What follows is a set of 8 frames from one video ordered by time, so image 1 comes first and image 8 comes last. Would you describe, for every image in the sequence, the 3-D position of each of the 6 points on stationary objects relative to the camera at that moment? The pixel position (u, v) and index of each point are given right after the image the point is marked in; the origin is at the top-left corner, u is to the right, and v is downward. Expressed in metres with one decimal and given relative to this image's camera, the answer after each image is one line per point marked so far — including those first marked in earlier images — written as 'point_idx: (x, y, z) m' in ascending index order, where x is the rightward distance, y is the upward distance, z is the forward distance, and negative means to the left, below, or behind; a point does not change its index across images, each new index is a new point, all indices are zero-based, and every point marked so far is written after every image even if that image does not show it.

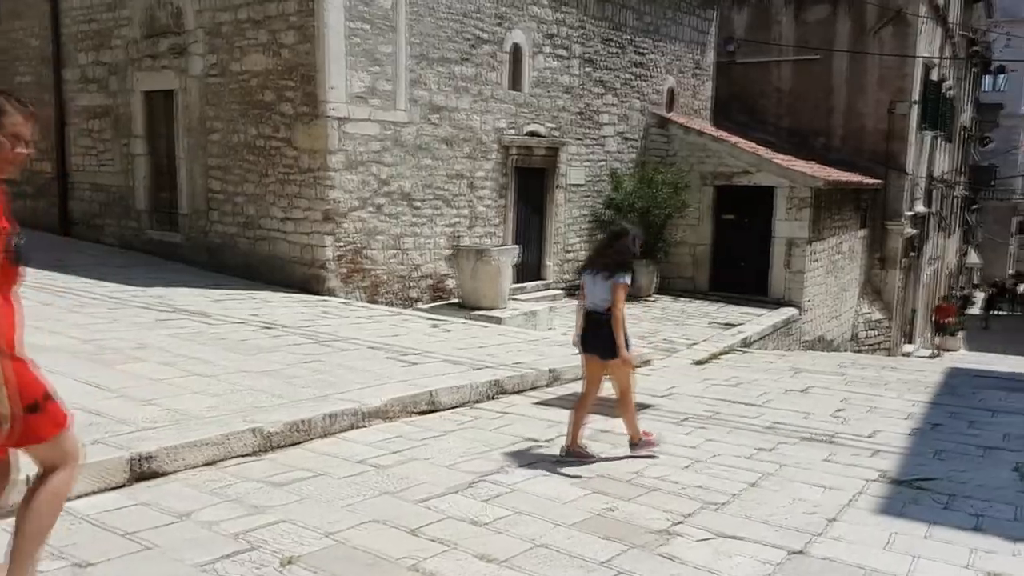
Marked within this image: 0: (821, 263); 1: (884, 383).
0: (+4.8, +0.4, +12.9) m
1: (+3.3, -0.9, +7.5) m
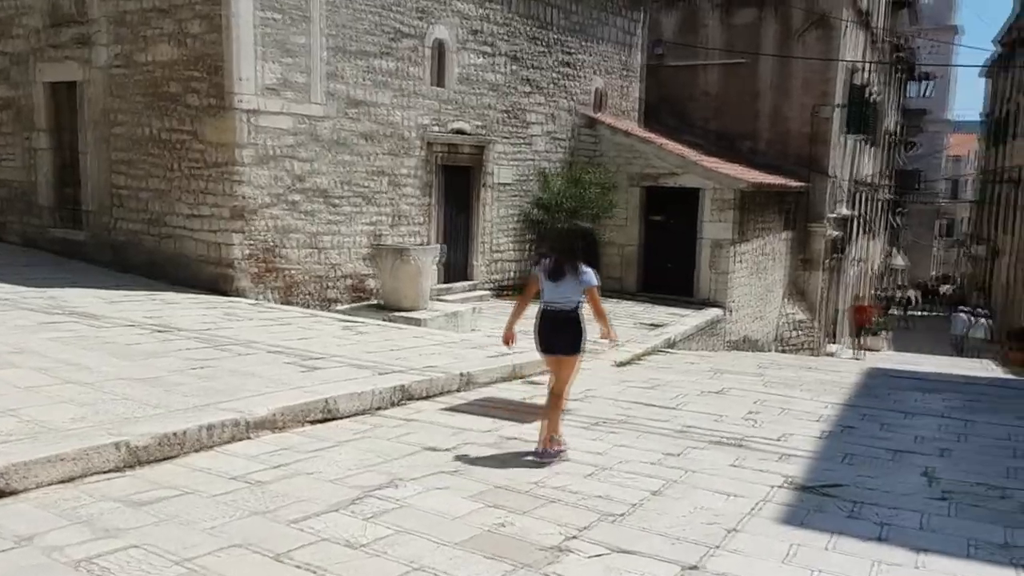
0: (+3.6, +0.4, +12.9) m
1: (+2.6, -0.9, +7.4) m
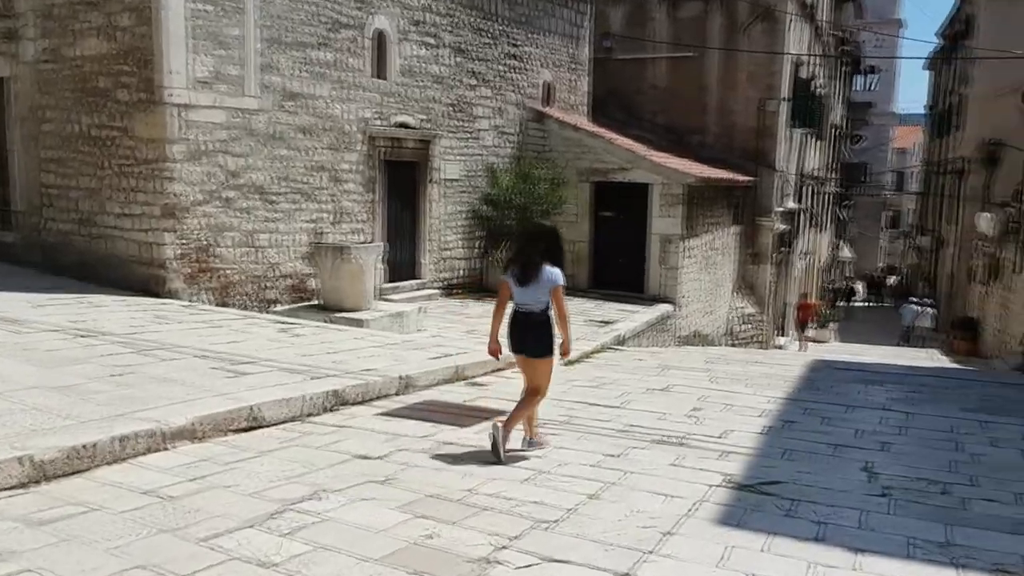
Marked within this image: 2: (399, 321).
0: (+2.9, +0.4, +12.9) m
1: (+2.1, -0.8, +7.4) m
2: (-1.1, -0.3, +8.5) m
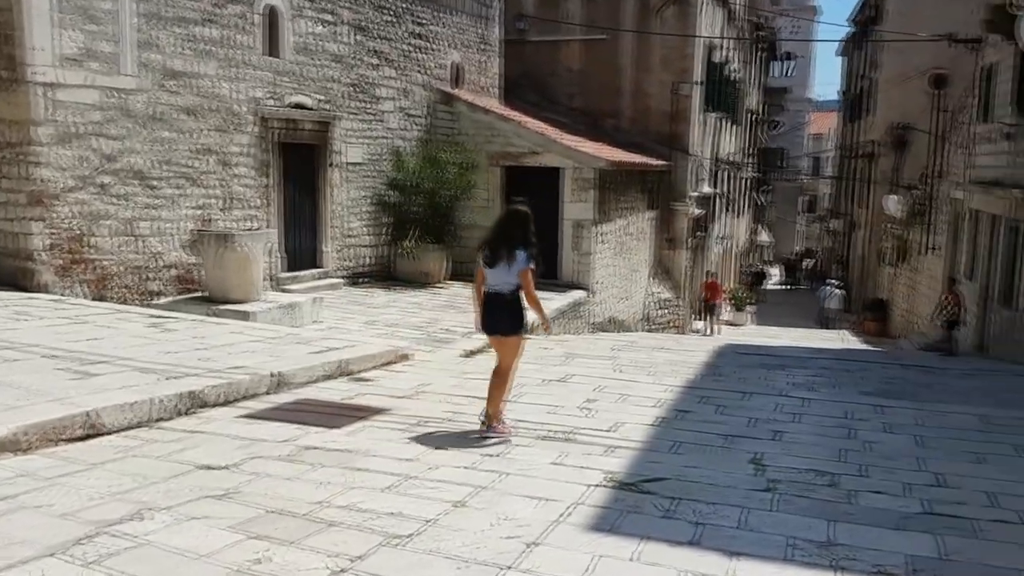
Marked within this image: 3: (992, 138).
0: (+1.5, +0.7, +12.8) m
1: (+1.2, -0.7, +7.1) m
2: (-2.1, -0.2, +8.0) m
3: (+6.5, +2.0, +11.3) m
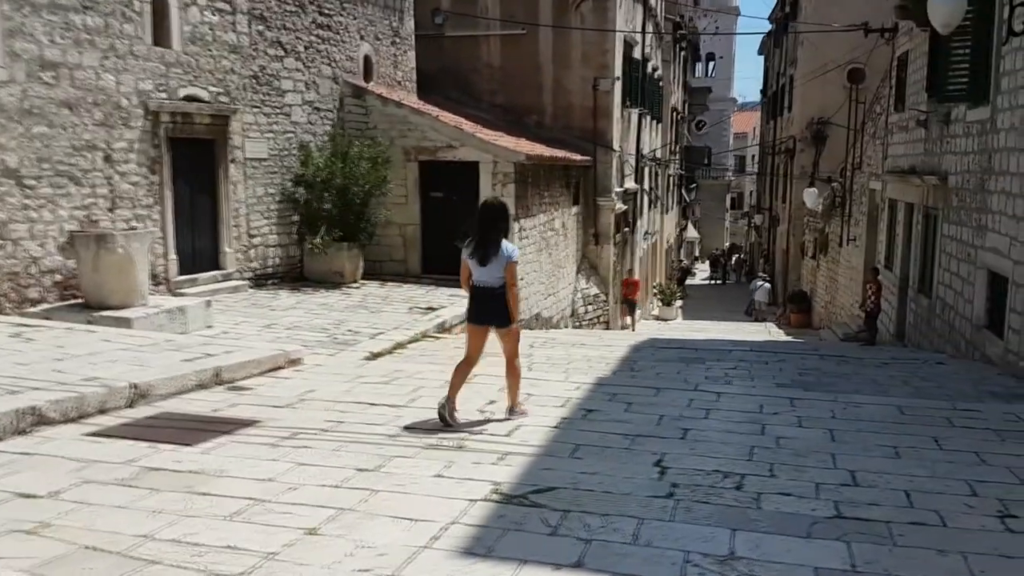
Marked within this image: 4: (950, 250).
0: (+0.3, +0.7, +12.4) m
1: (+0.4, -0.6, +6.8) m
2: (-2.9, -0.3, +7.4) m
3: (+5.3, +2.2, +11.3) m
4: (+4.5, +0.4, +8.7) m
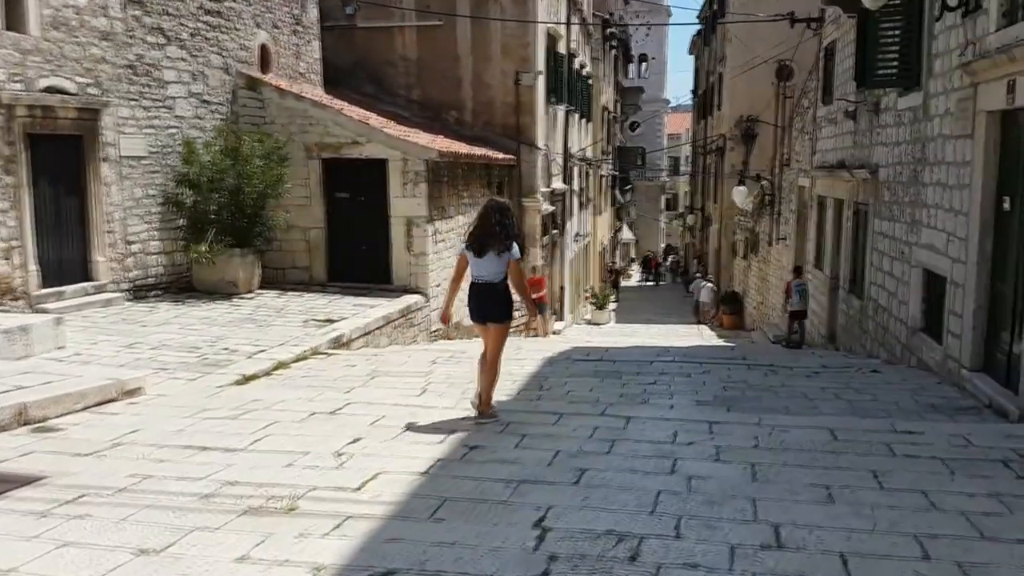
0: (-0.9, +0.6, +11.6) m
1: (-0.3, -0.7, +6.0) m
2: (-3.7, -0.4, +6.4) m
3: (+4.2, +2.2, +10.9) m
4: (+3.6, +0.4, +8.2) m
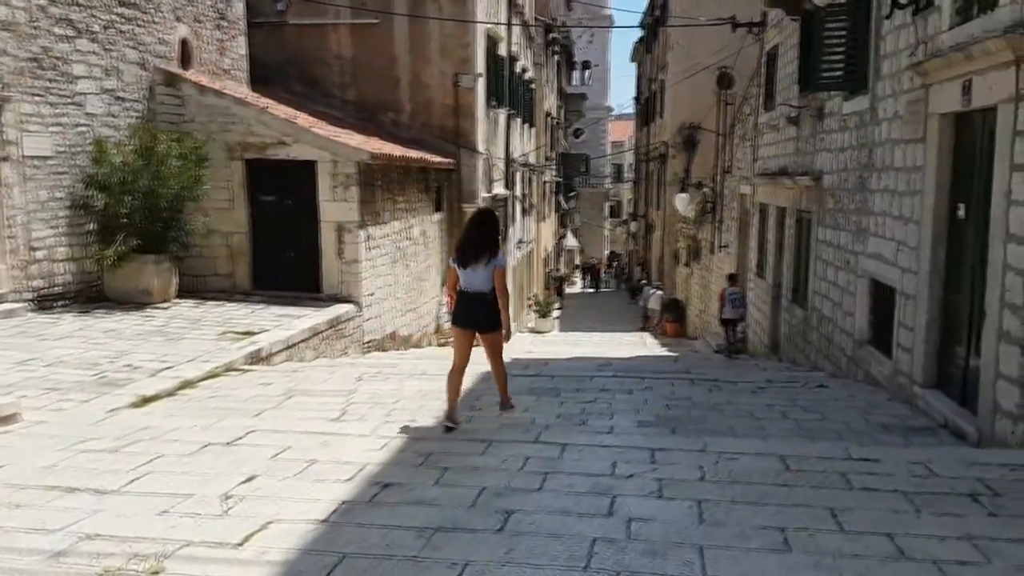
0: (-1.7, +0.5, +11.1) m
1: (-0.8, -0.8, +5.5) m
2: (-4.2, -0.5, +5.6) m
3: (+3.4, +2.1, +10.7) m
4: (+3.0, +0.3, +7.9) m
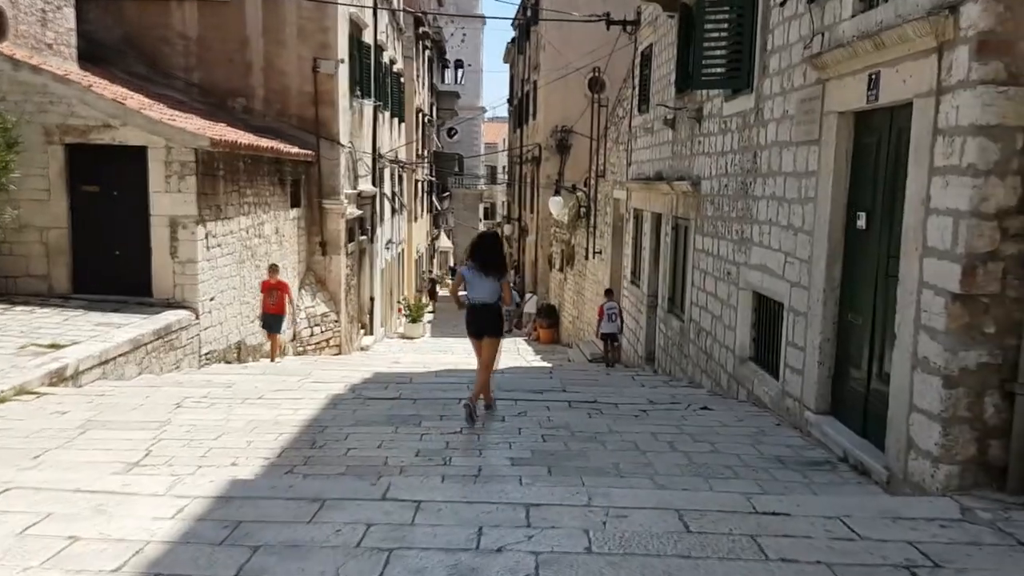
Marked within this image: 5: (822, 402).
0: (-3.4, +0.4, +9.9) m
1: (-1.7, -0.8, +4.6) m
2: (-5.0, -0.5, +4.2) m
3: (+1.7, +2.0, +10.3) m
4: (+1.7, +0.2, +7.5) m
5: (+1.8, -0.6, +4.8) m
